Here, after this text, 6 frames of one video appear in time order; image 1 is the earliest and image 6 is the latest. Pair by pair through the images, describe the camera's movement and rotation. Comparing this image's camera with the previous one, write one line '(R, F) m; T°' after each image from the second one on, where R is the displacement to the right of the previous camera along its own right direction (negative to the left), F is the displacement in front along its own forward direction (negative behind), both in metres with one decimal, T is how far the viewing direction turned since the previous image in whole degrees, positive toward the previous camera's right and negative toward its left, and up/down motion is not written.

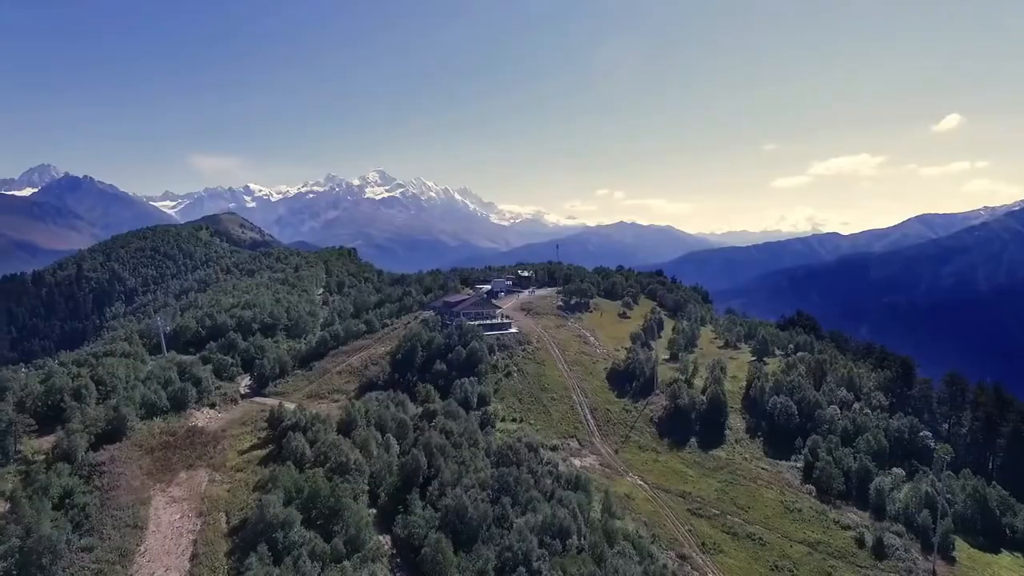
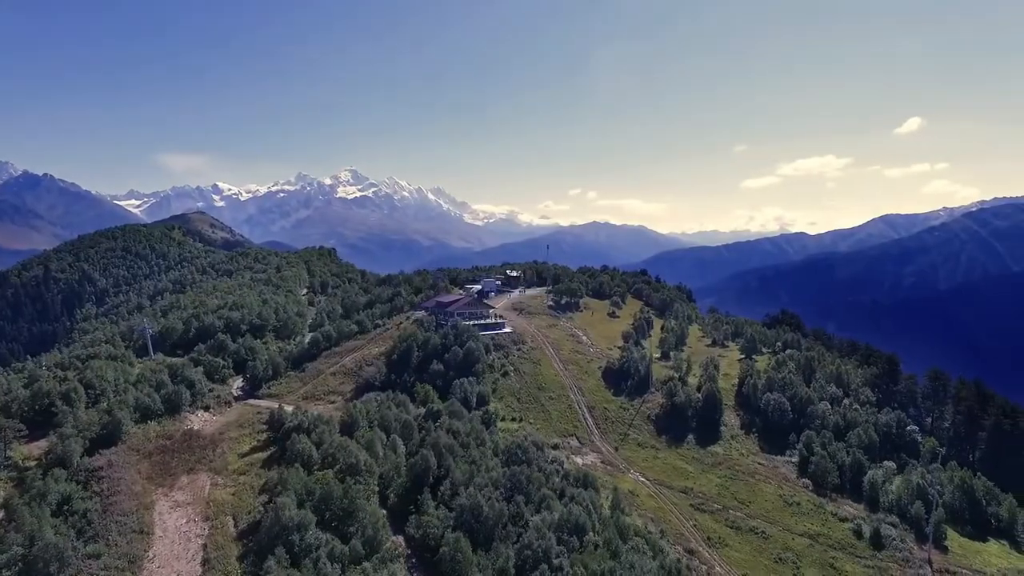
(-4.0, -0.3) m; +2°
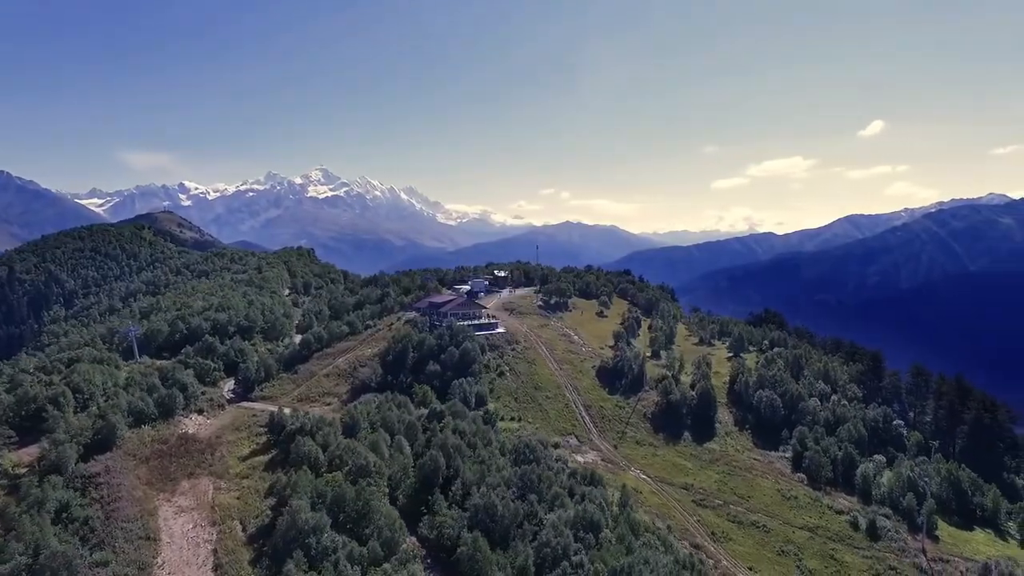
(-4.1, -0.3) m; +2°
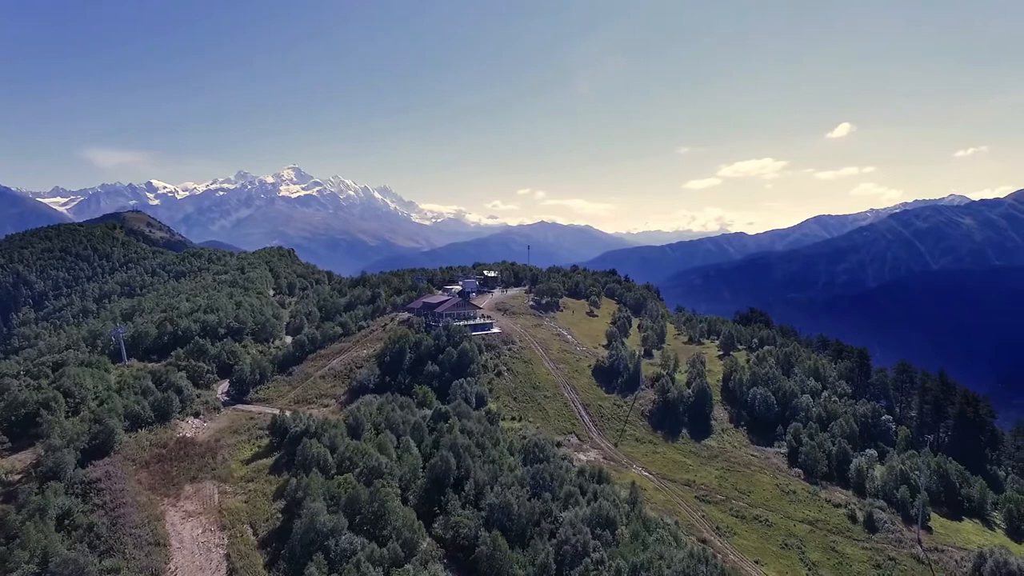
(-4.0, -0.4) m; +2°
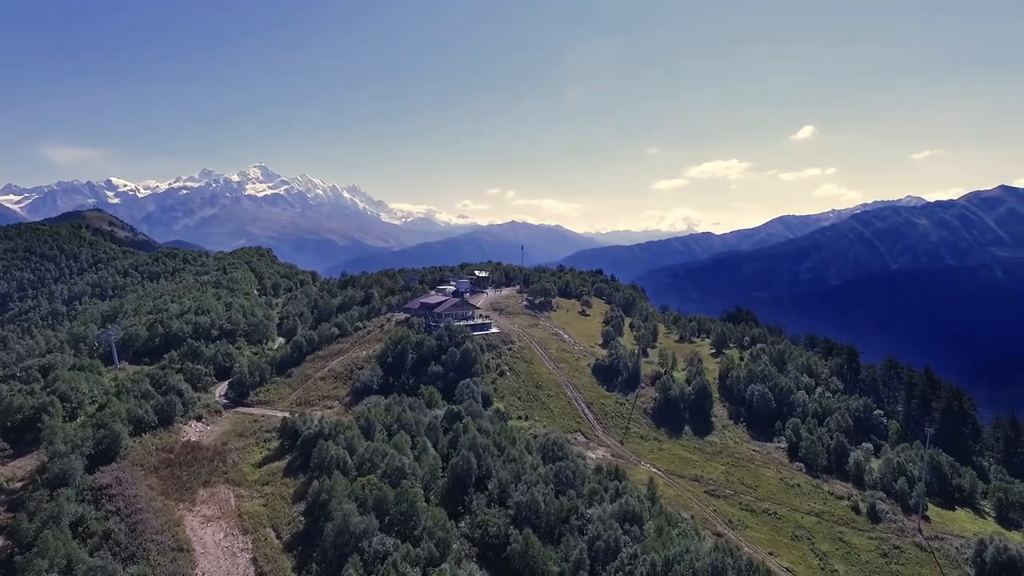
(-5.7, -0.5) m; +2°
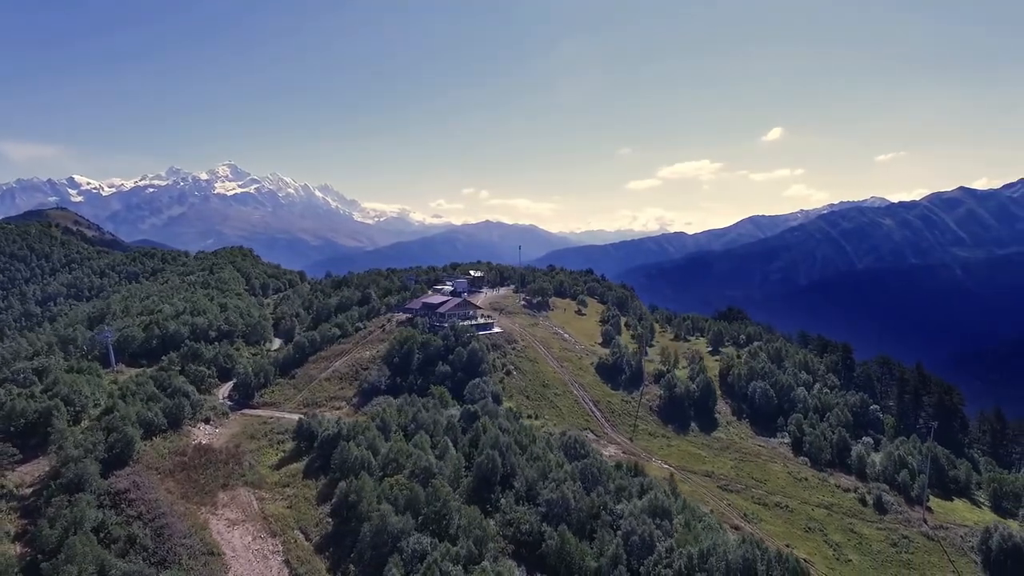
(-5.8, -0.5) m; +2°
